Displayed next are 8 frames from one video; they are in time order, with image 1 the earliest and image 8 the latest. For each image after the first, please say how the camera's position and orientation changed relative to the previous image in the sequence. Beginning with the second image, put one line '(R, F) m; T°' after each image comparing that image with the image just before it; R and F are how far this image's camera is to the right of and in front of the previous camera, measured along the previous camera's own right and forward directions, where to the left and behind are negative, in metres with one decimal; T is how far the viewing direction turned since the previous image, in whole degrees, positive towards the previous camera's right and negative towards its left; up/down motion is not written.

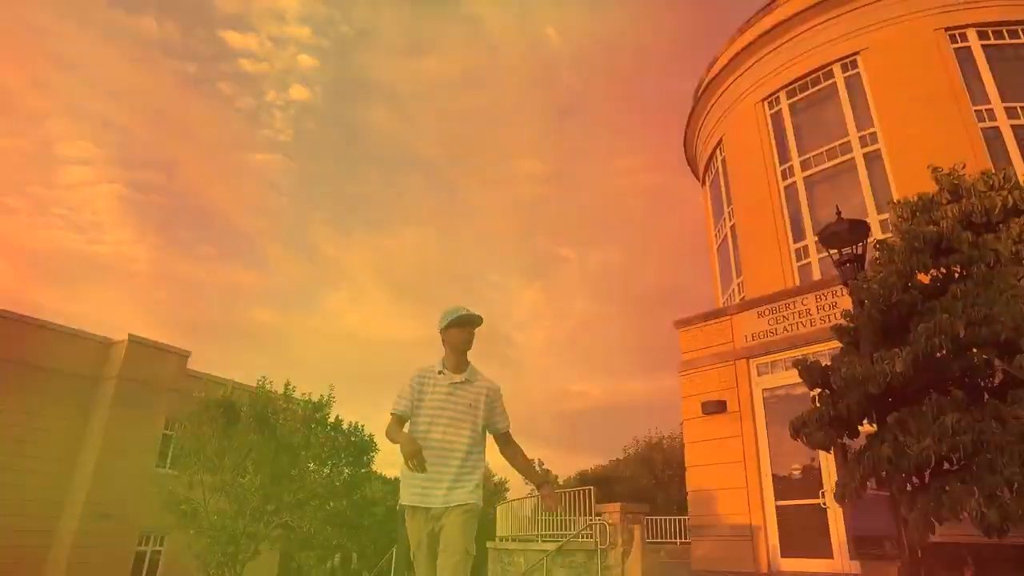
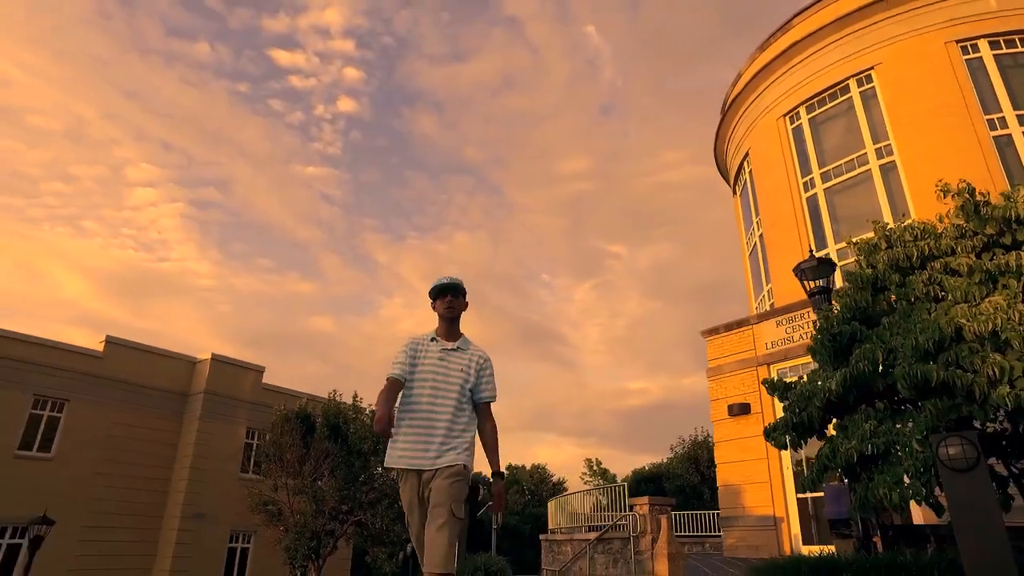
(+0.2, -1.4) m; -4°
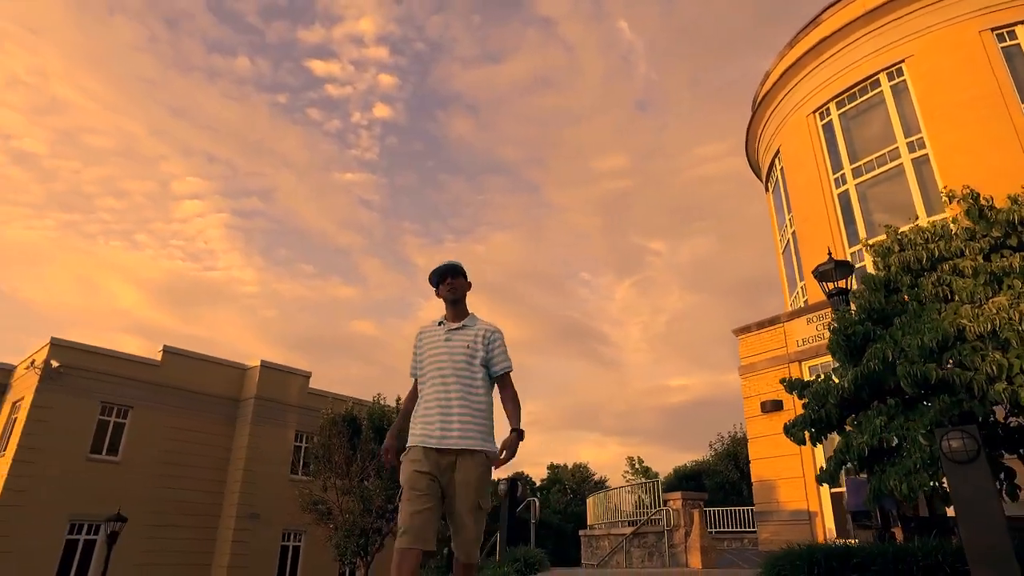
(+0.1, -0.4) m; -3°
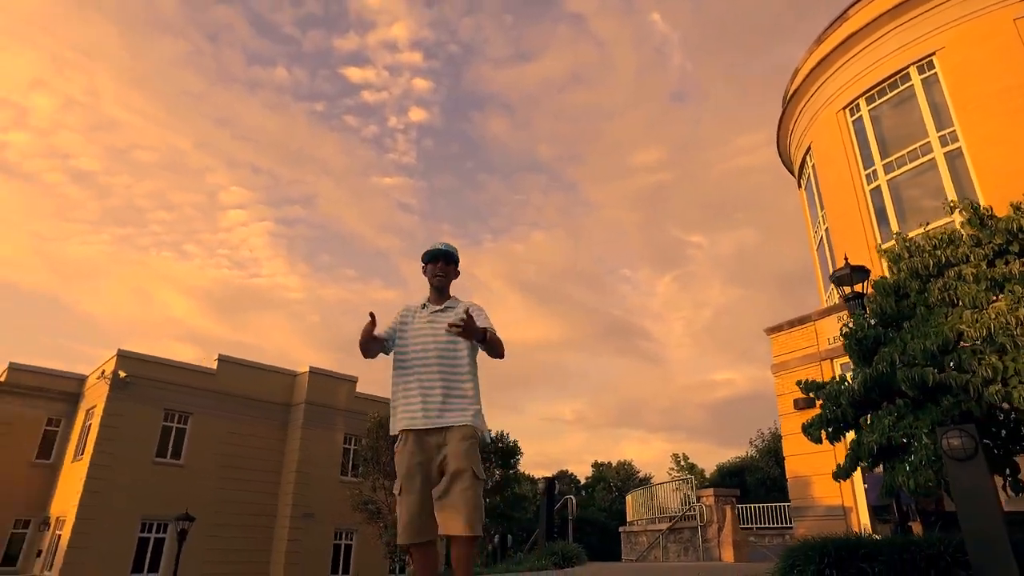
(+0.1, -0.5) m; -3°
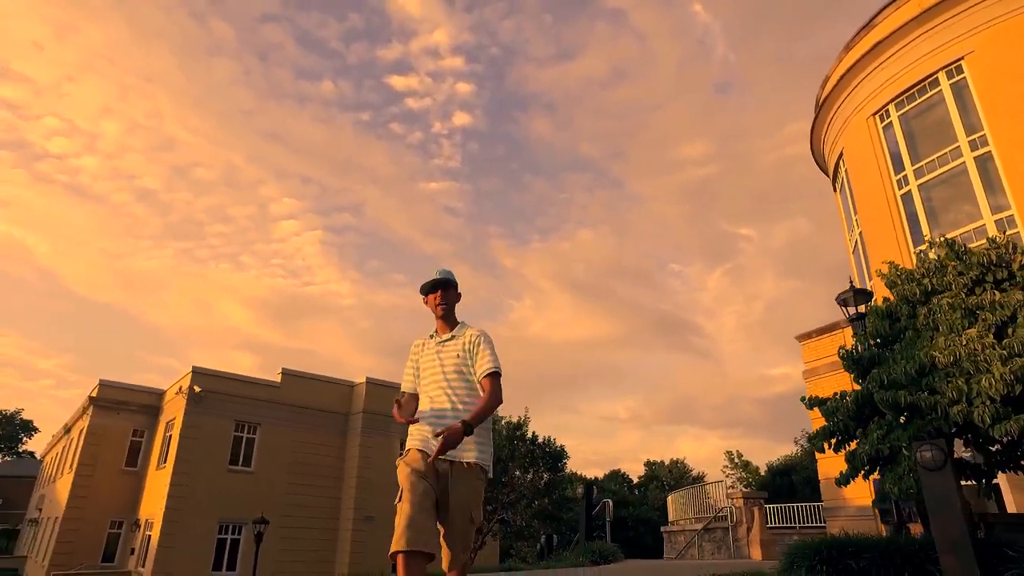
(+0.2, -1.0) m; -4°
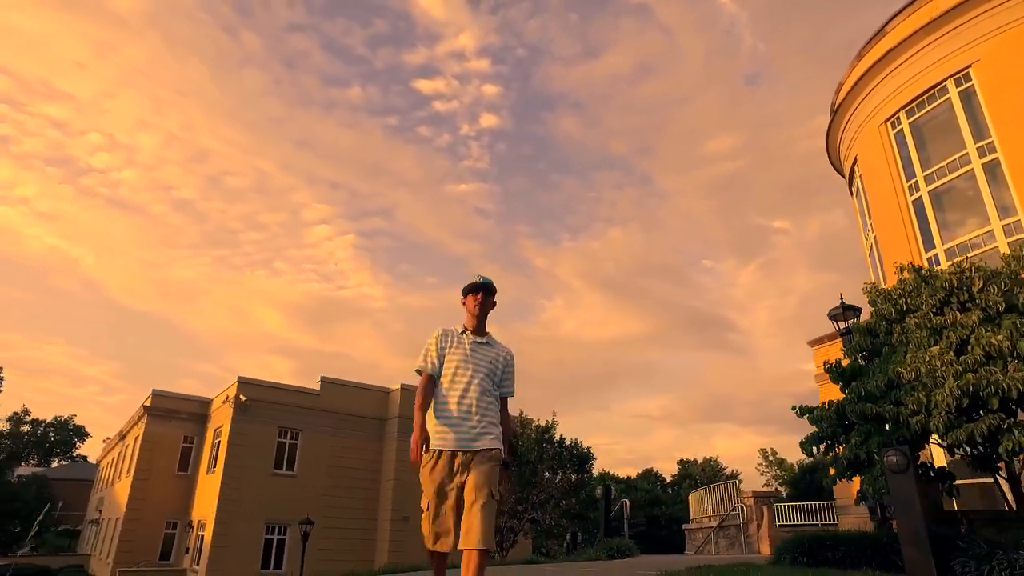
(+0.2, -0.9) m; -3°
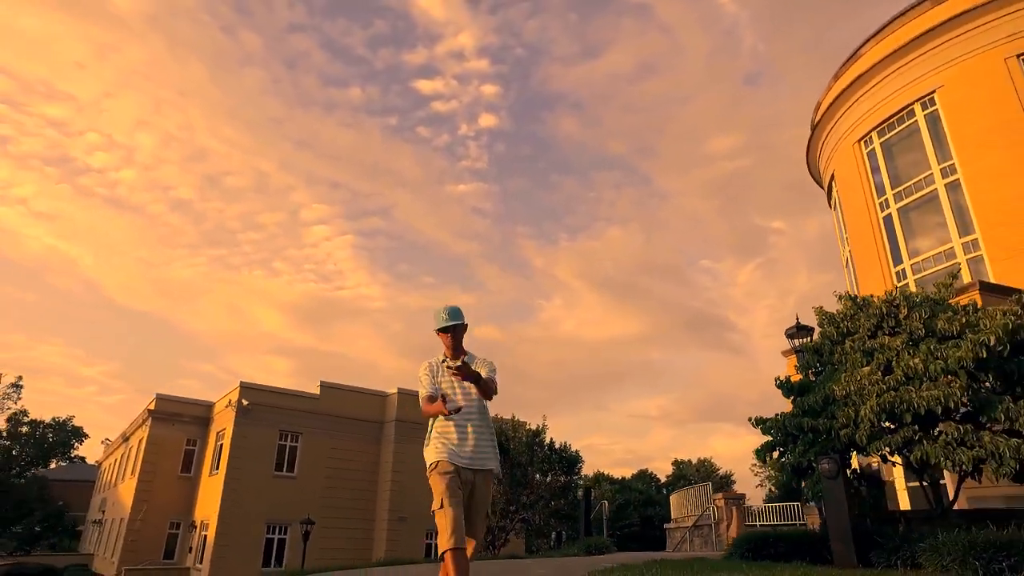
(+0.2, -0.9) m; 0°
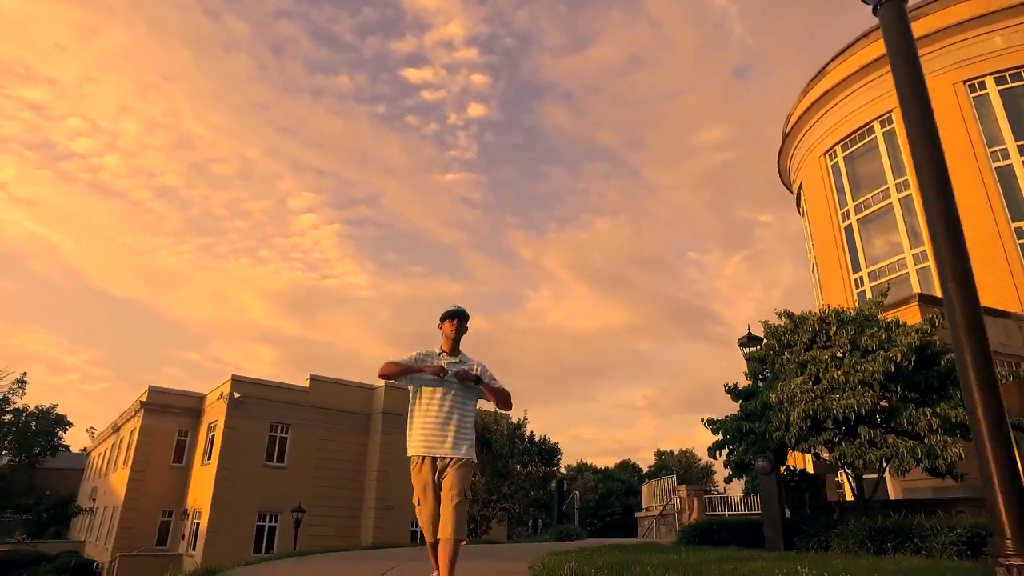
(+0.1, -0.9) m; +1°
